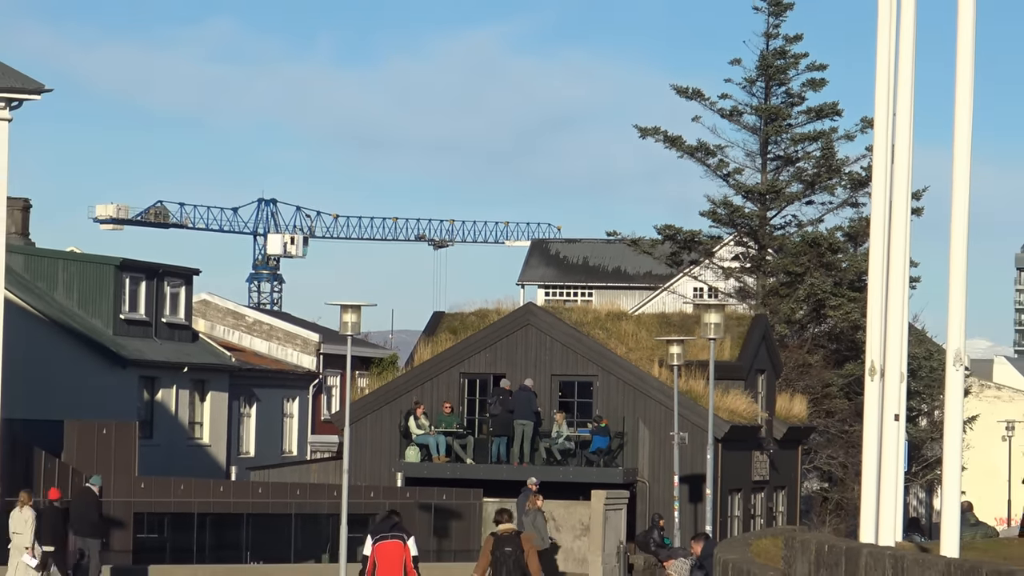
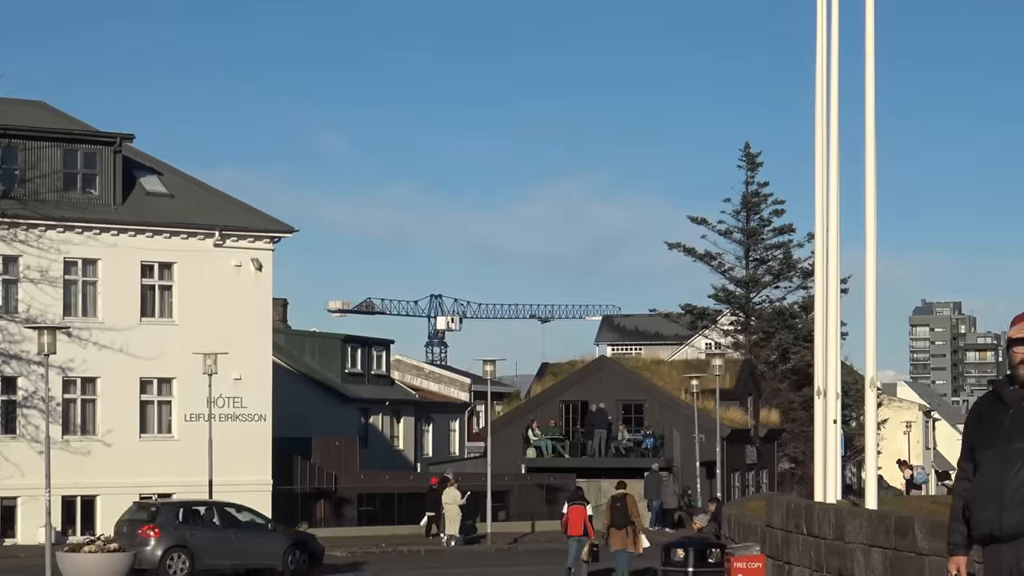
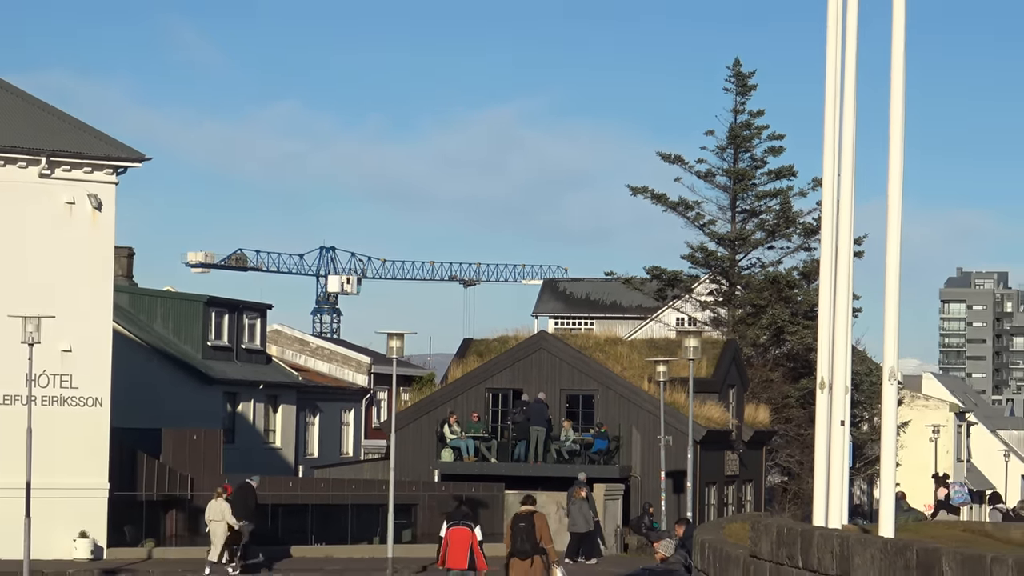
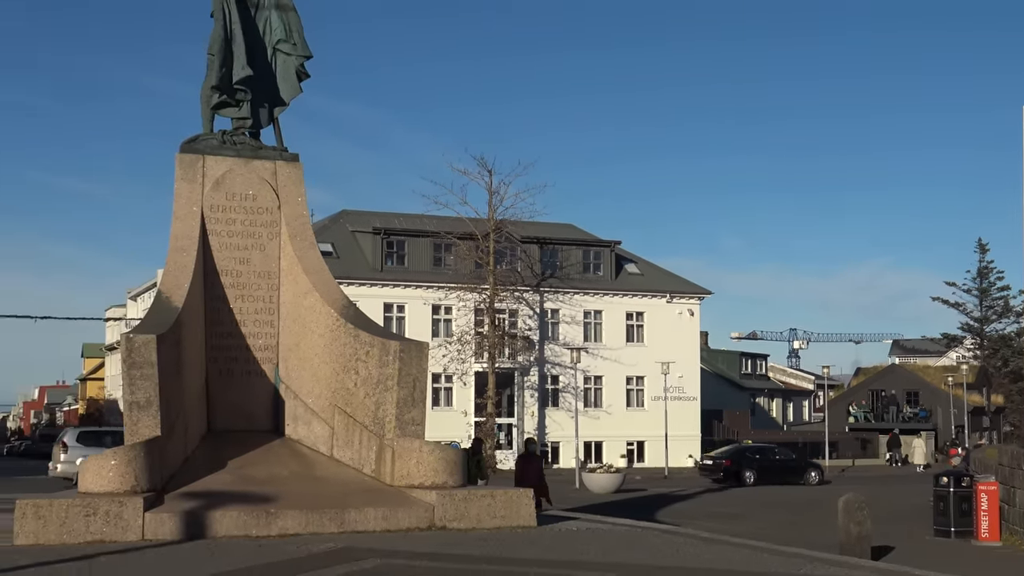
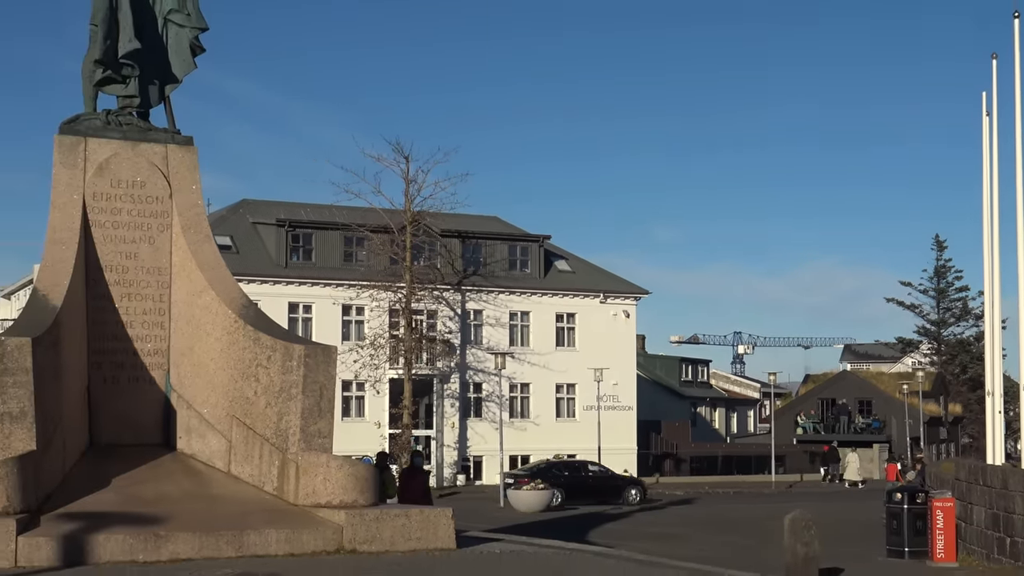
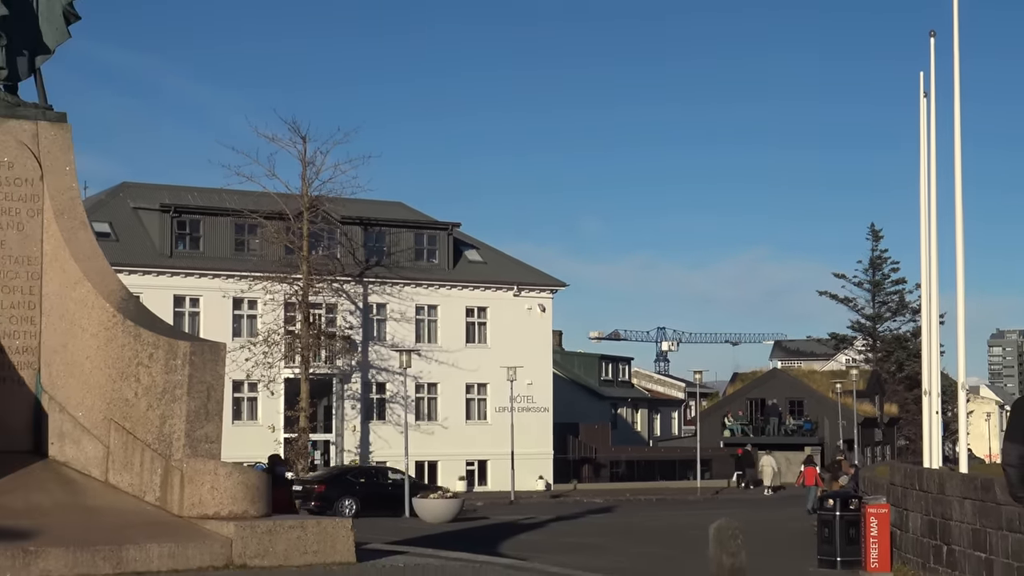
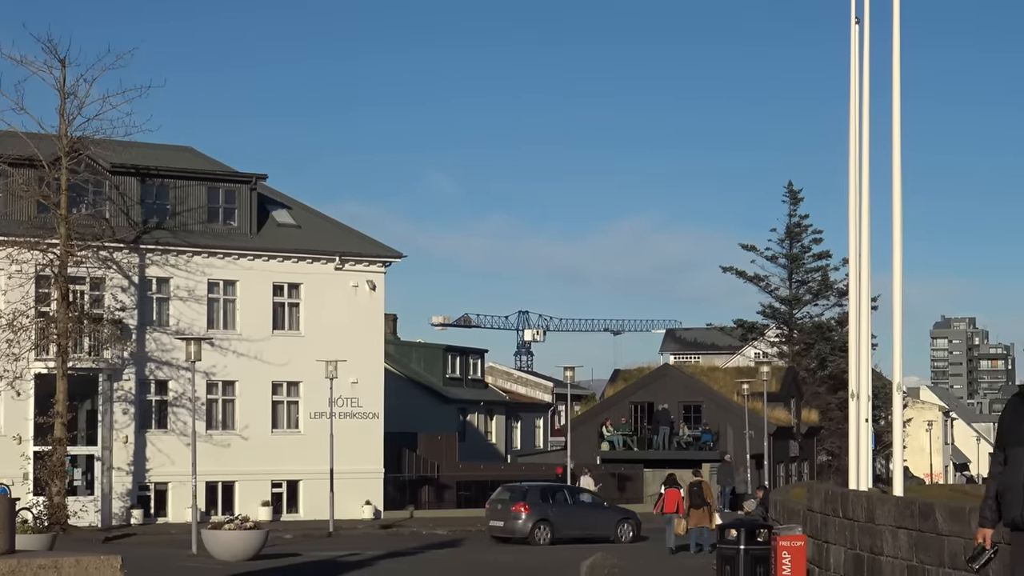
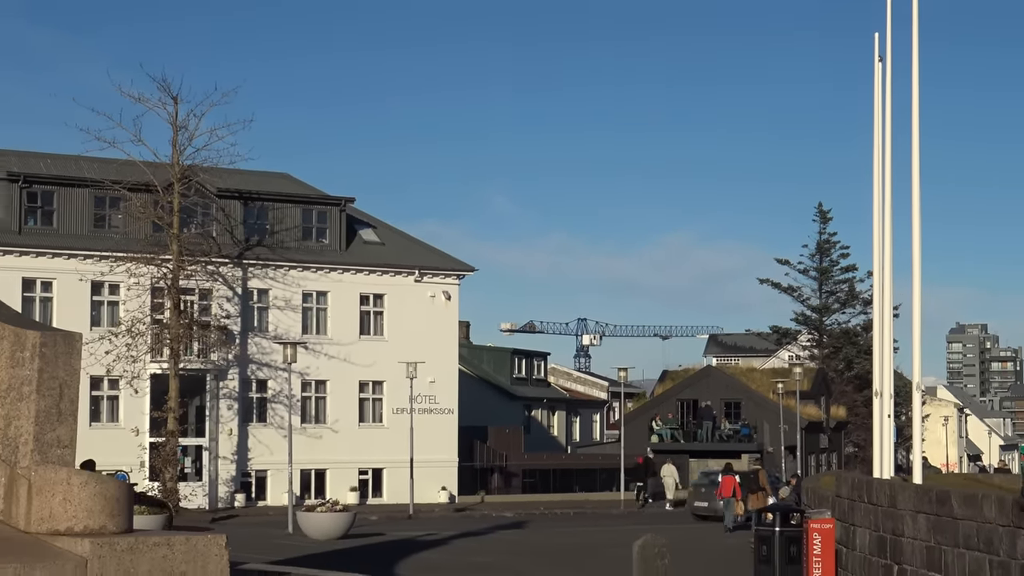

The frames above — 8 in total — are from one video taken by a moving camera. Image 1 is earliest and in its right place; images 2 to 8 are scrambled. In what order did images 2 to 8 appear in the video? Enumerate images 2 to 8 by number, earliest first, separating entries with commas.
3, 2, 7, 8, 6, 5, 4
